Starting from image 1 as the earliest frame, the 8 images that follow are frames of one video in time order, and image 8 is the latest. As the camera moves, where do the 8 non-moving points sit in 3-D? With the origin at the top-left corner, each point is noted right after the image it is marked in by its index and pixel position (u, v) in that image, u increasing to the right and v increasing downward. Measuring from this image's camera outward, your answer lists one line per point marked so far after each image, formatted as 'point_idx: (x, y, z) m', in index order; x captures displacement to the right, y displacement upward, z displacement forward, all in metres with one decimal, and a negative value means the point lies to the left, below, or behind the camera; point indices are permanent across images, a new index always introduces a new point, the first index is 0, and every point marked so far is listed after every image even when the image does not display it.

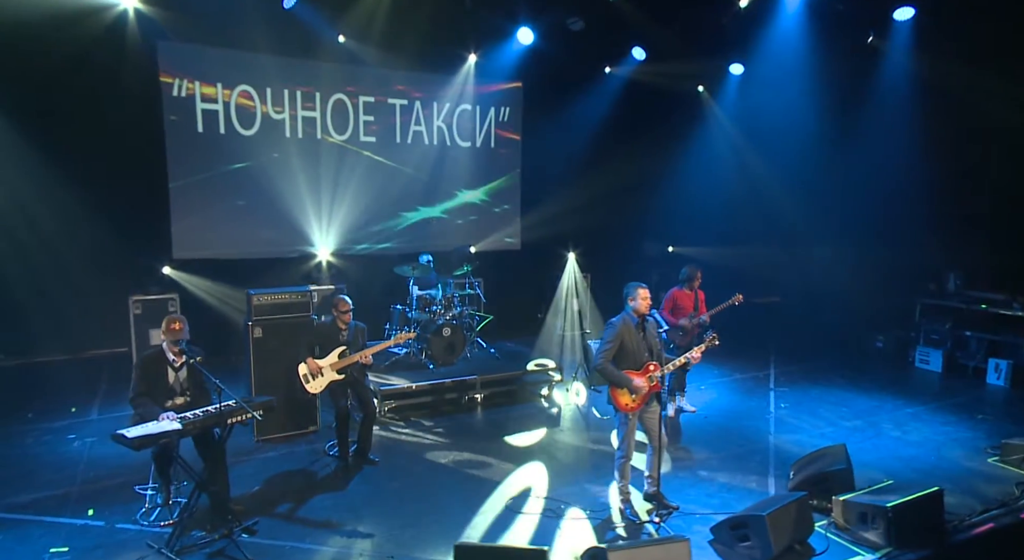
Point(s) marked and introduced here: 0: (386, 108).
0: (-1.4, +2.4, +8.5) m
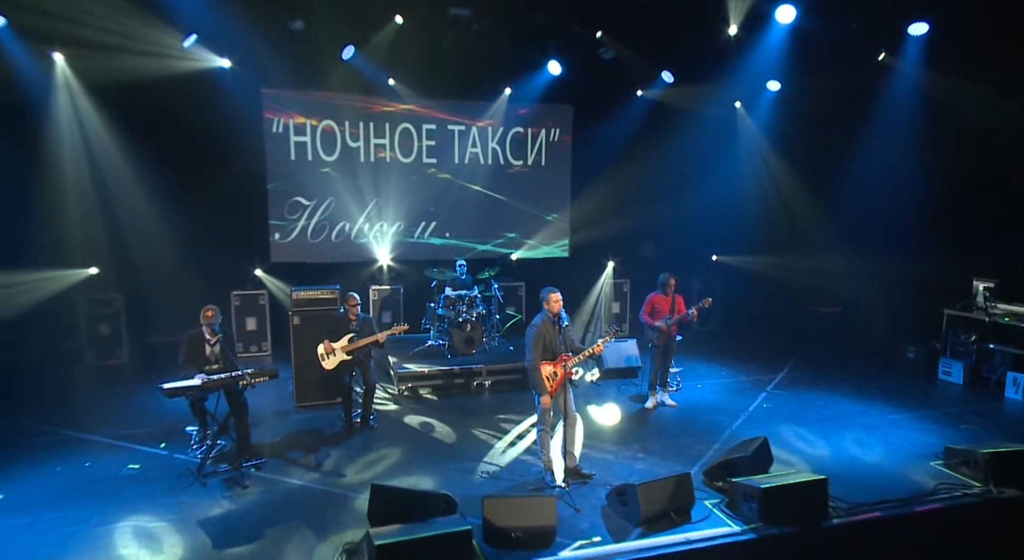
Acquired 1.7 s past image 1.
0: (-0.9, +2.3, +9.8) m
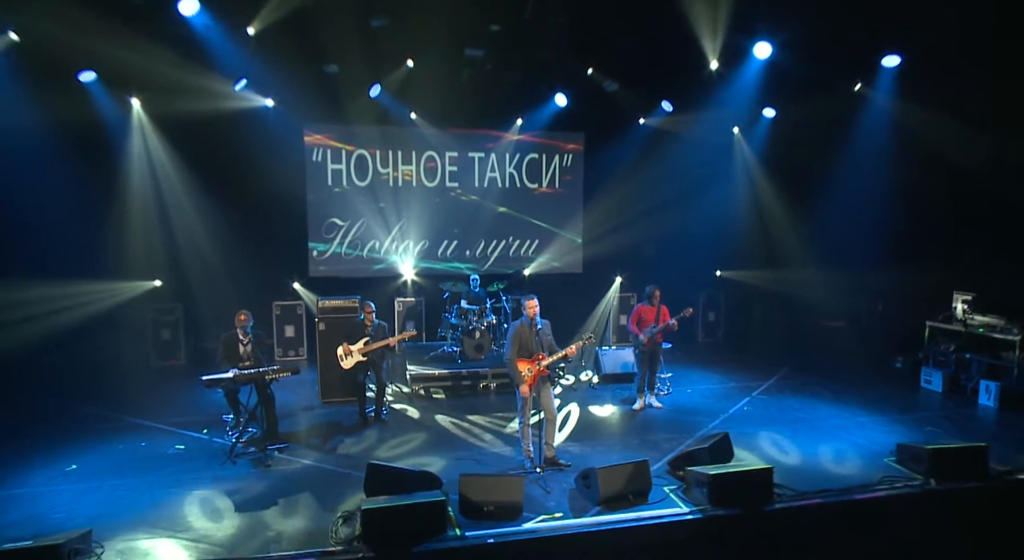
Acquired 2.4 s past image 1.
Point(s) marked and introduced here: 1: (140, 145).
0: (-0.8, +2.1, +10.8) m
1: (-6.0, +2.2, +10.0) m
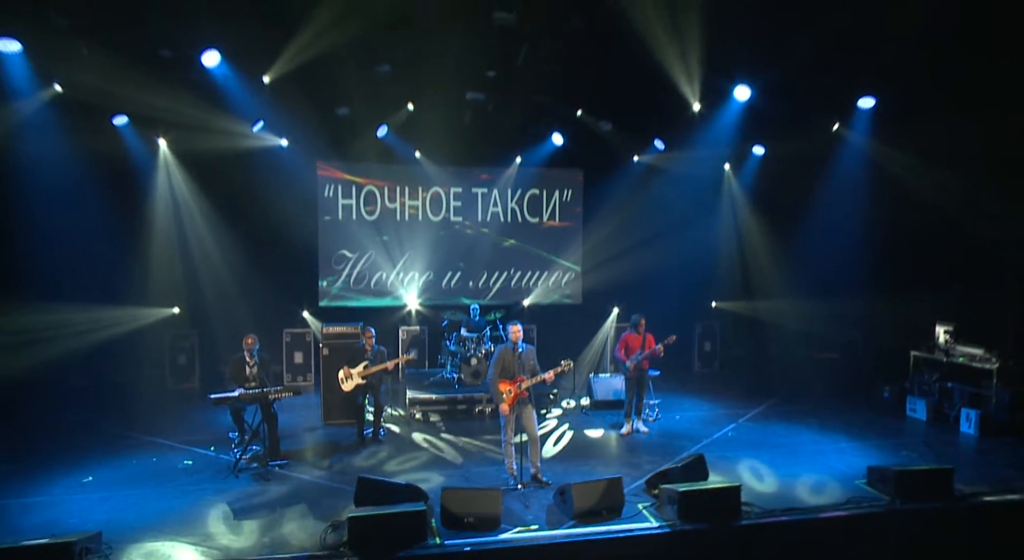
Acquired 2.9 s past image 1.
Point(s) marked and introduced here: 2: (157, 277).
0: (-0.8, +1.6, +11.4) m
1: (-6.1, +1.7, +10.7) m
2: (-6.4, +0.1, +11.0) m
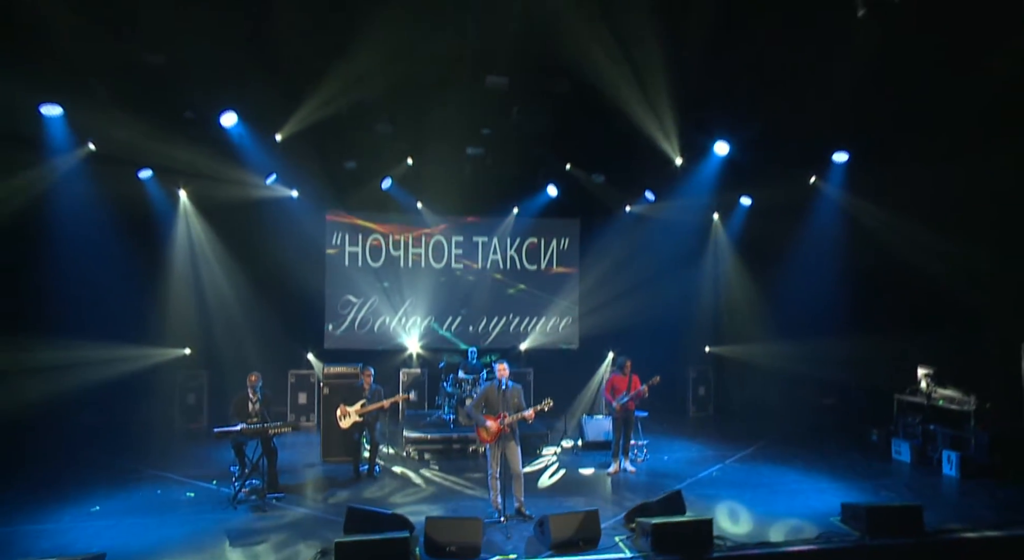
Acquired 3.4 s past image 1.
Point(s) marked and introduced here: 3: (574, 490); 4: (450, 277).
0: (-0.8, +0.7, +11.9) m
1: (-6.1, +0.9, +11.4) m
2: (-6.4, -0.7, +11.6) m
3: (+0.8, -2.7, +8.0) m
4: (-1.2, +0.1, +11.9) m
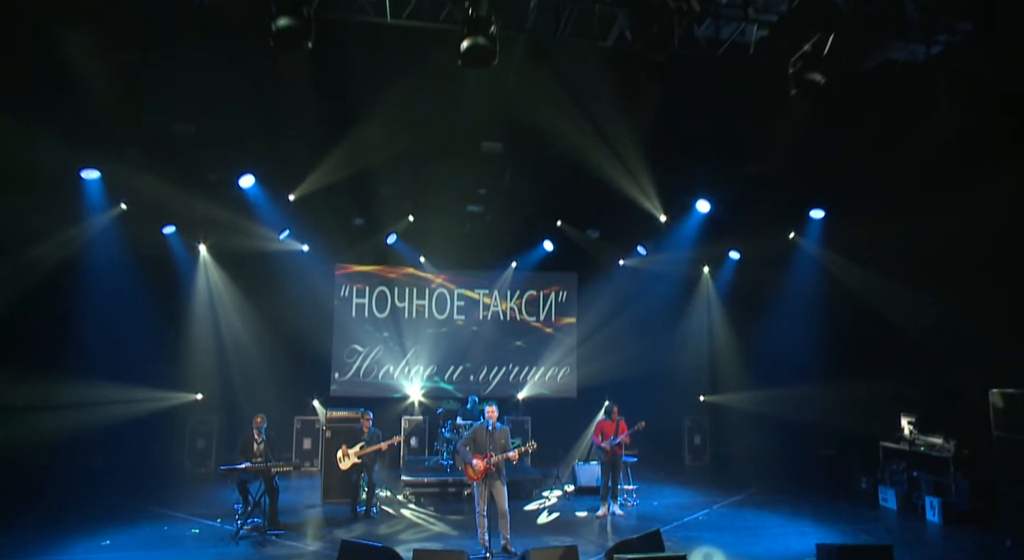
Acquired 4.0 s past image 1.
0: (-0.8, -0.3, +12.5) m
1: (-6.2, 0.0, +12.2) m
2: (-6.5, -1.7, +12.2) m
3: (+0.7, -3.4, +8.2) m
4: (-1.2, -1.0, +12.5) m
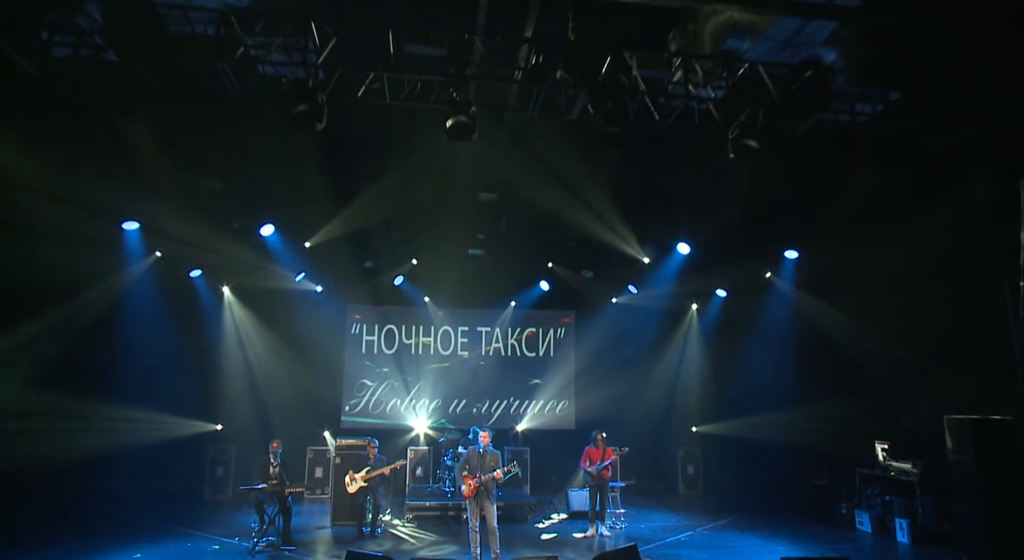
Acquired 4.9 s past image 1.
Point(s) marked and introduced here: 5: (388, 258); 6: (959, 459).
0: (-0.9, -1.1, +13.4) m
1: (-6.2, -0.9, +13.2) m
2: (-6.5, -2.6, +13.1) m
3: (+0.6, -3.9, +8.9) m
4: (-1.3, -1.8, +13.3) m
5: (-2.4, +0.4, +11.8) m
6: (+5.9, -2.4, +8.1) m
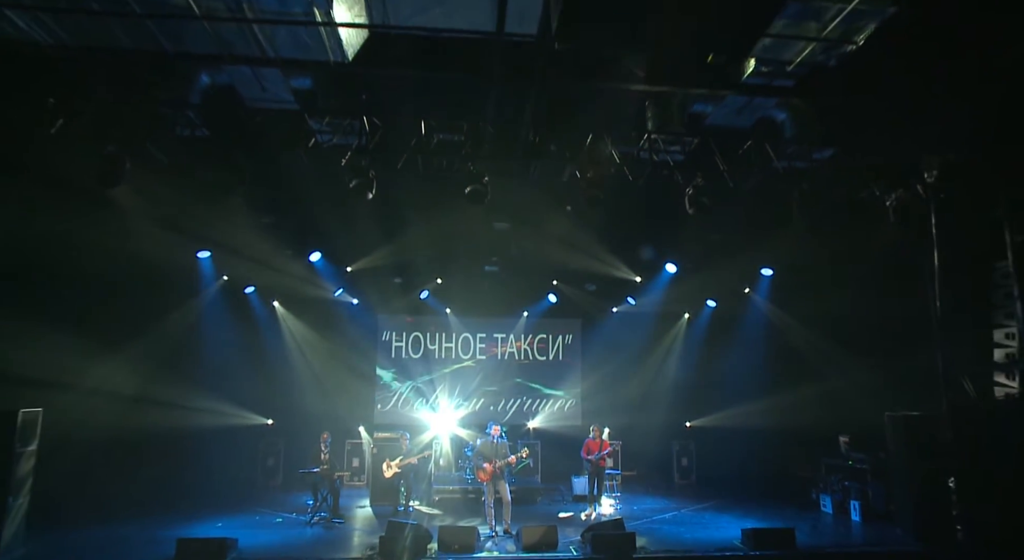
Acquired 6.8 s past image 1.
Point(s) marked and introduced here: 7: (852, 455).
0: (-0.6, -1.5, +15.2) m
1: (-5.9, -1.2, +15.1) m
2: (-6.2, -2.9, +15.0) m
3: (+0.8, -4.3, +10.6) m
4: (-1.0, -2.1, +15.1) m
5: (-2.2, +0.1, +13.6) m
6: (+6.1, -2.7, +9.7) m
7: (+6.3, -3.3, +11.4) m
